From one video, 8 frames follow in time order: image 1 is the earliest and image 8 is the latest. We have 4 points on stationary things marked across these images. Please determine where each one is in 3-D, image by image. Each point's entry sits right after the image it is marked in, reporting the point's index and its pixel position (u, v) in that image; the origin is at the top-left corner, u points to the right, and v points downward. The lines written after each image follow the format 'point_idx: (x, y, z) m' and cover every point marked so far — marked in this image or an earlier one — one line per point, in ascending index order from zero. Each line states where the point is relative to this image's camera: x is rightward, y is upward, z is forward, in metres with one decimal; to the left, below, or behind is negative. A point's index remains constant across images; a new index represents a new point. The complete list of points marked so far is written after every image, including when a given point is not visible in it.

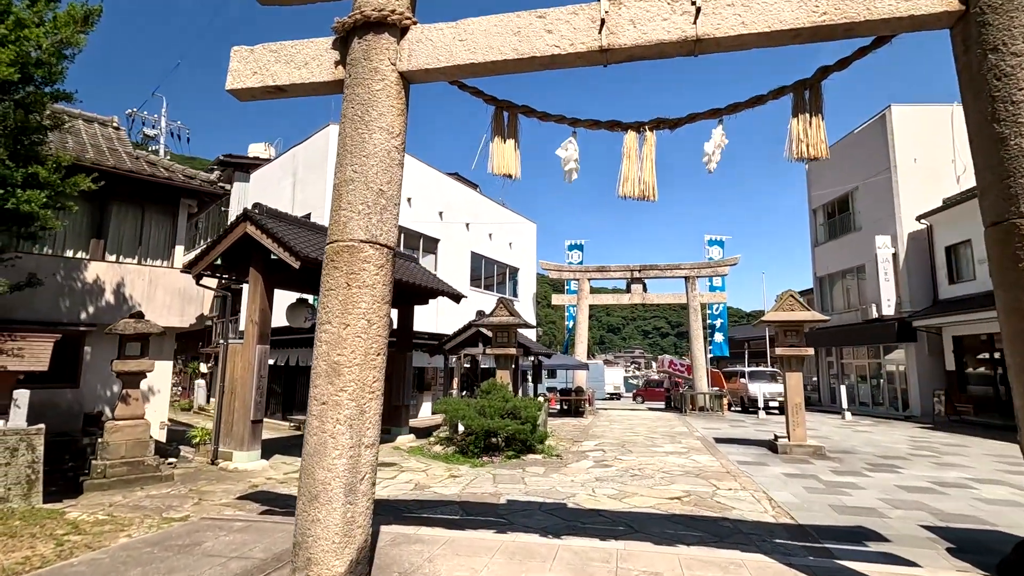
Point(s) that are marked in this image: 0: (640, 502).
0: (+1.8, -3.0, +7.5) m
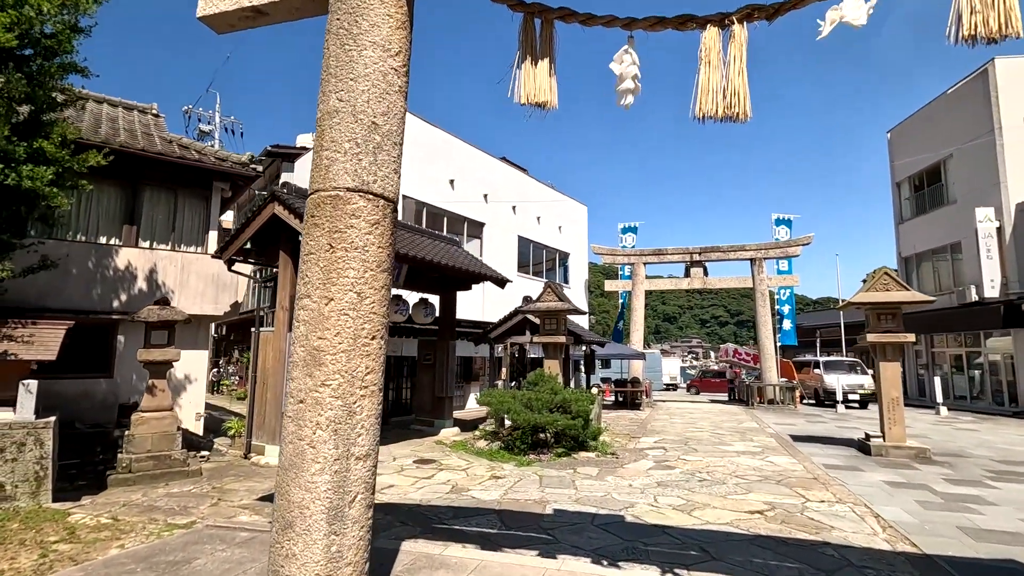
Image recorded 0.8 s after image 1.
0: (+2.4, -2.7, +6.2) m
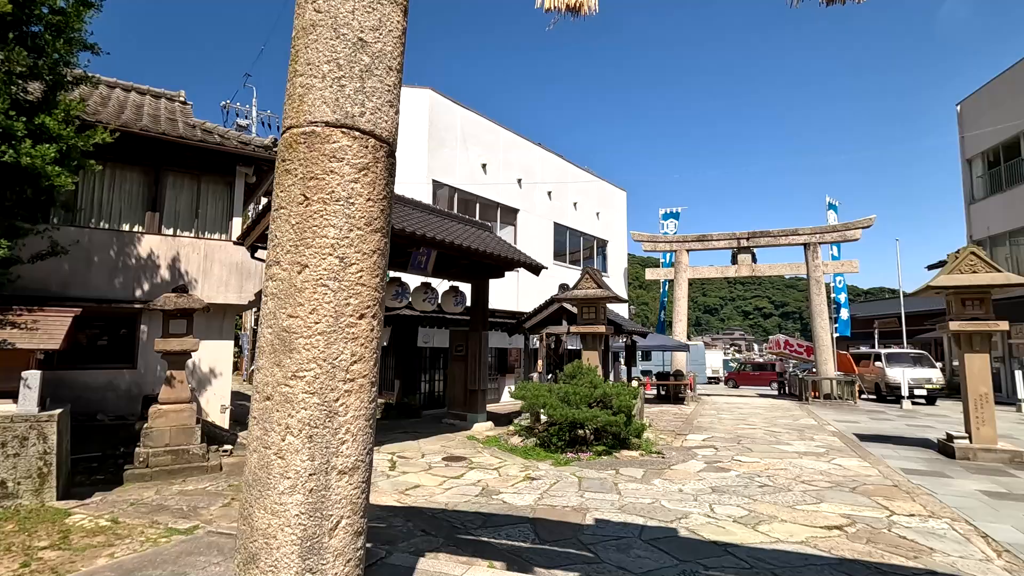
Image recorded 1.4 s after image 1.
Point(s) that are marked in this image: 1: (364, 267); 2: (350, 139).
0: (+2.7, -2.4, +5.3) m
1: (-0.7, +0.1, +2.5) m
2: (-0.8, +0.7, +2.5) m
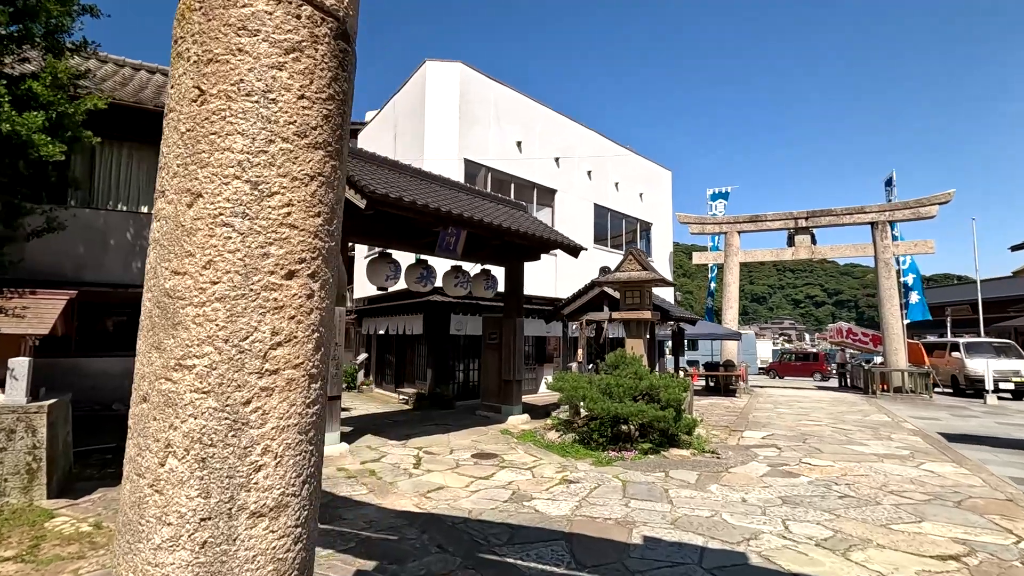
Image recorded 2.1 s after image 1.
0: (+3.0, -2.2, +4.2) m
1: (-0.7, +0.3, +1.6) m
2: (-0.7, +0.9, +1.6) m
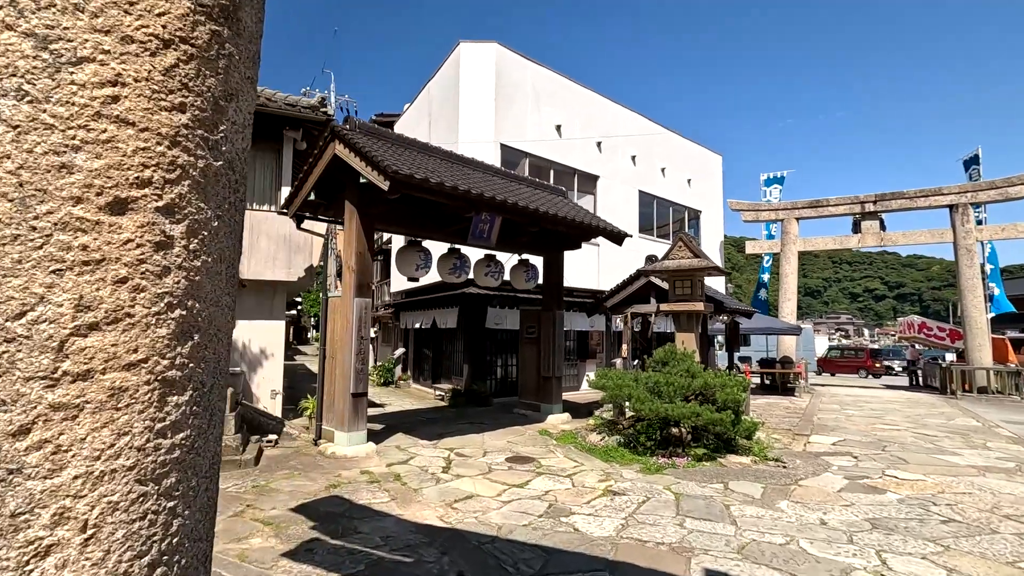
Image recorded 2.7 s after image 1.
0: (+3.2, -2.0, +3.3) m
1: (-0.7, +0.4, +0.9) m
2: (-0.7, +1.0, +0.9) m
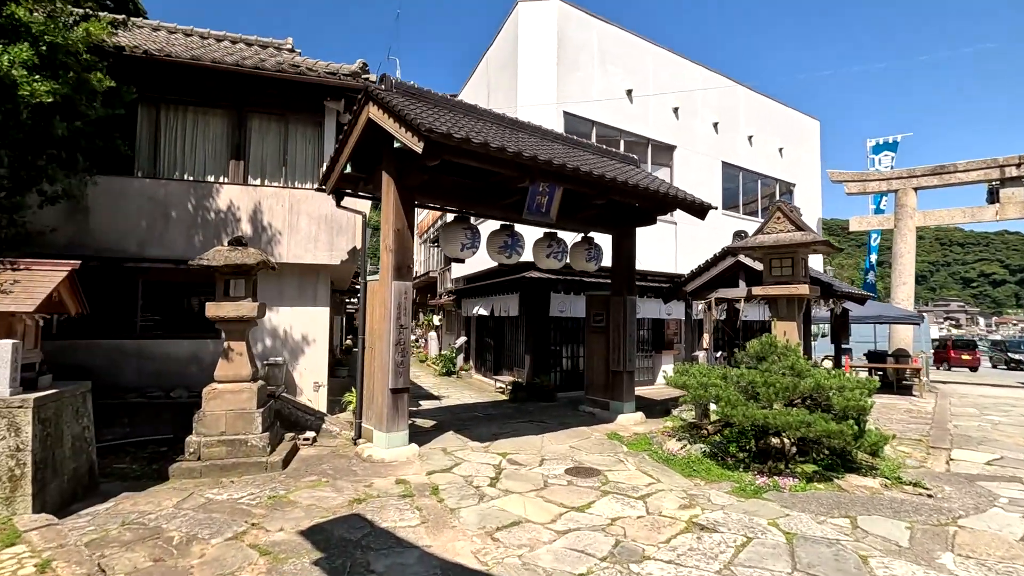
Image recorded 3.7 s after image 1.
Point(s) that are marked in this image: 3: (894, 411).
0: (+3.3, -1.9, +1.6) m
1: (-0.9, +0.5, -0.2) m
2: (-0.9, +1.1, -0.2) m
3: (+8.2, -2.6, +11.5) m
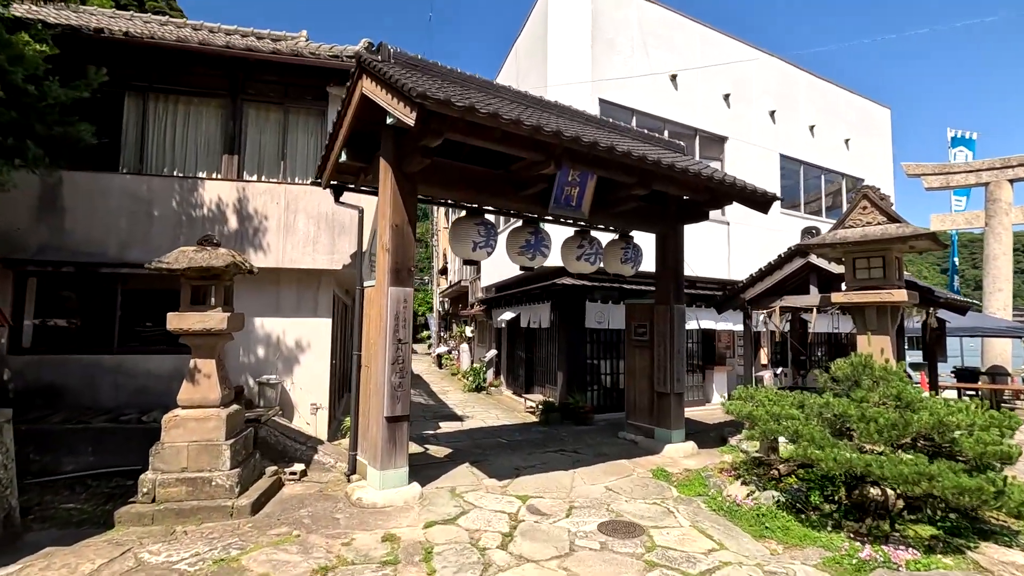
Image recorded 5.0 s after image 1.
0: (+3.1, -1.8, 0.0) m
1: (-1.2, +0.5, -1.5) m
2: (-1.3, +1.1, -1.5) m
3: (+8.8, -2.7, +9.5) m
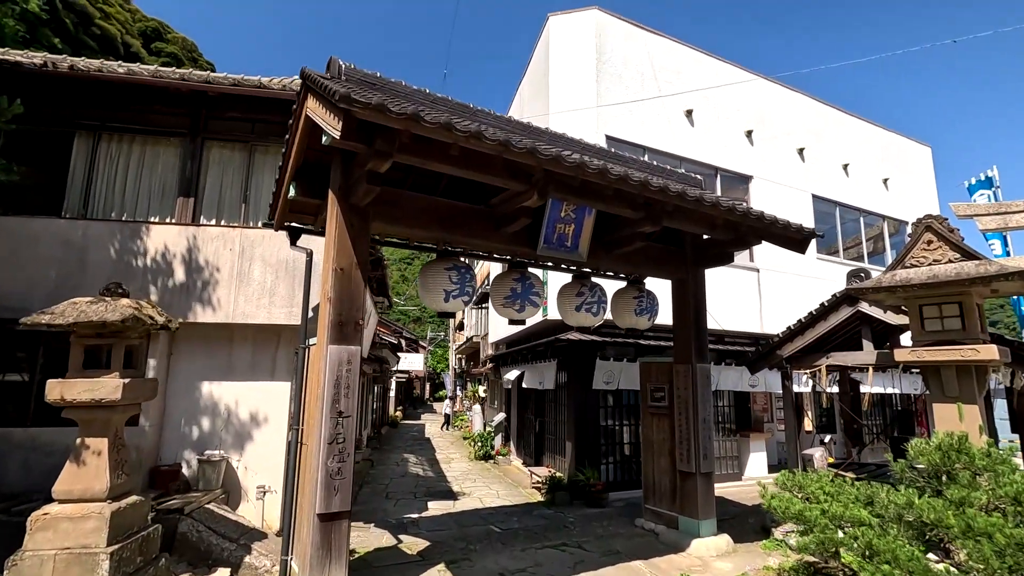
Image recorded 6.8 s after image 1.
0: (+2.5, -1.7, -1.6) m
1: (-1.9, +0.8, -2.6) m
2: (-2.0, +1.4, -2.5) m
3: (+8.7, -3.5, +7.5) m
